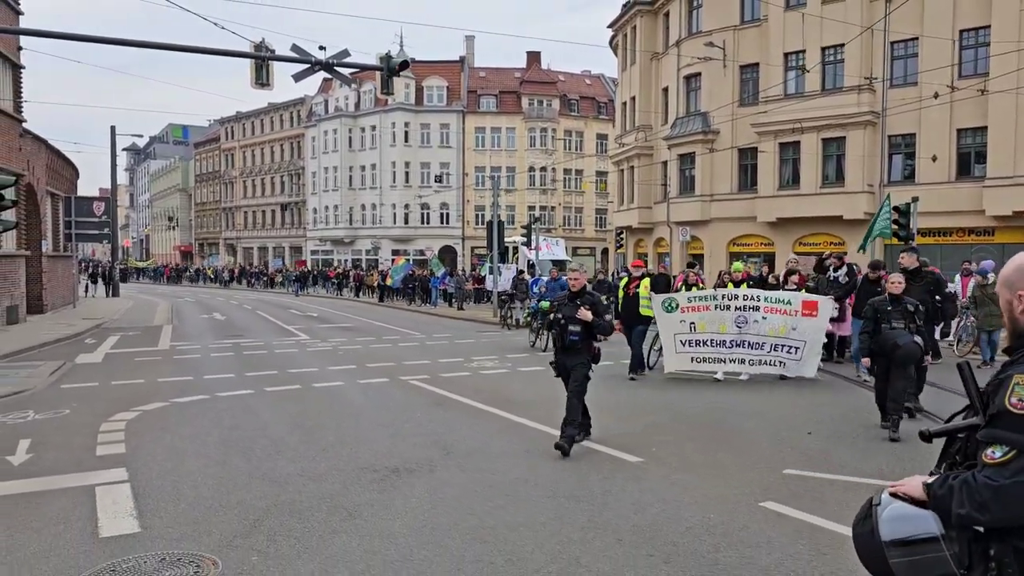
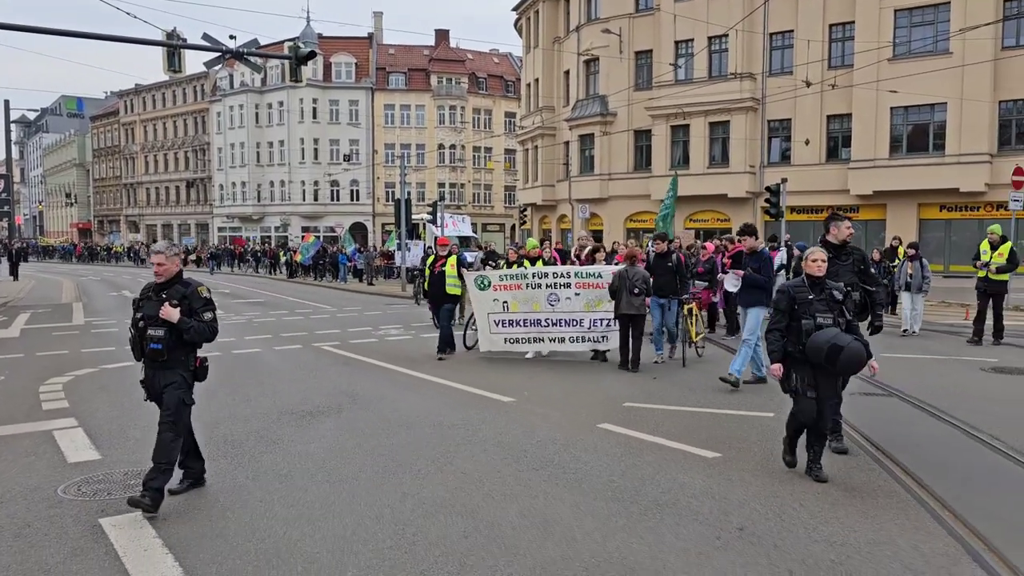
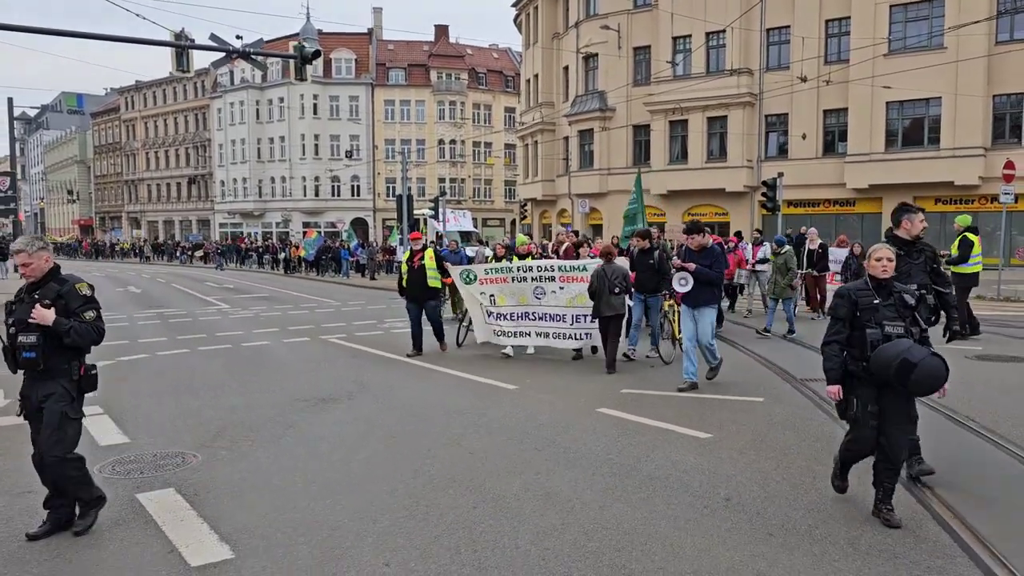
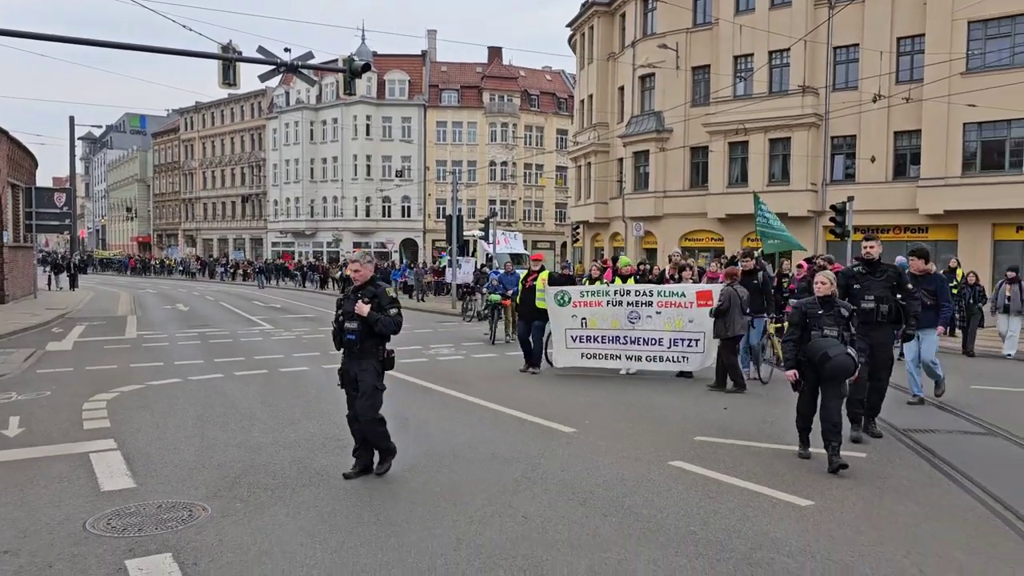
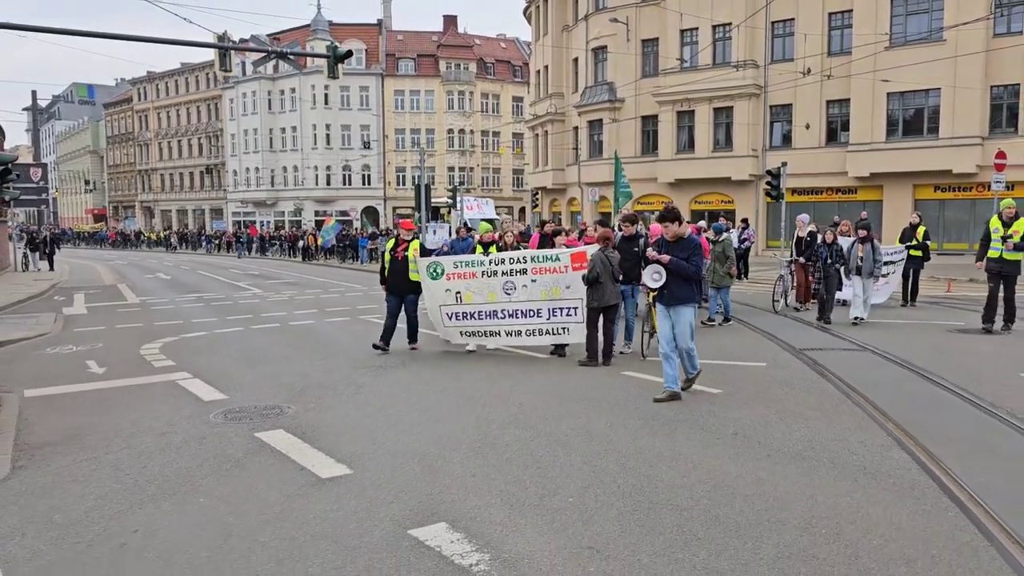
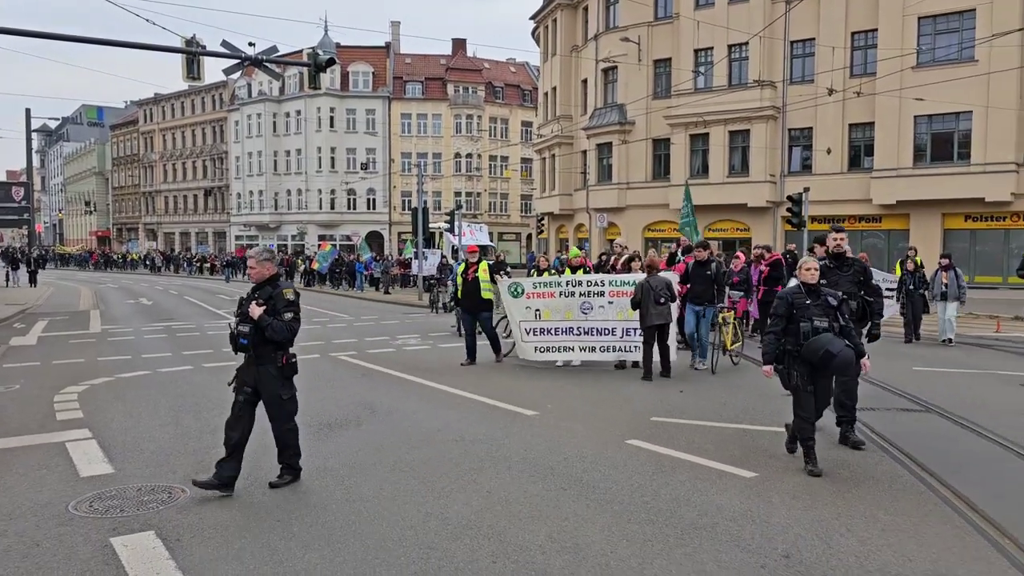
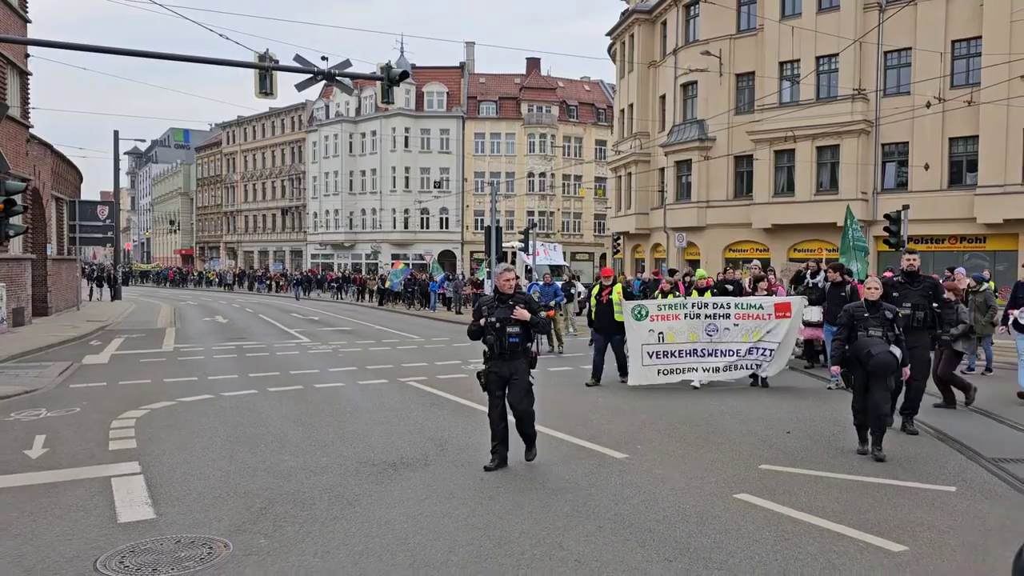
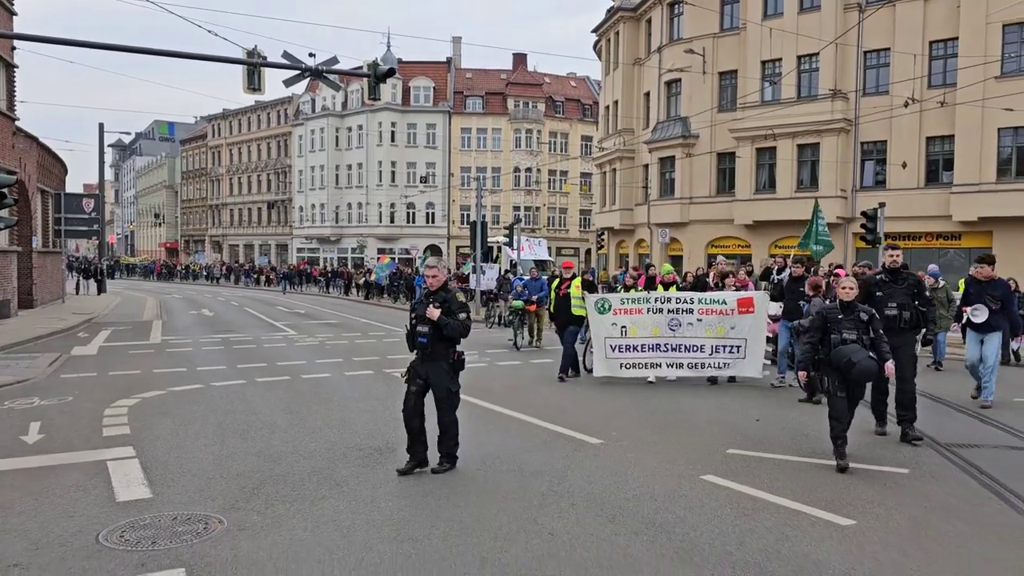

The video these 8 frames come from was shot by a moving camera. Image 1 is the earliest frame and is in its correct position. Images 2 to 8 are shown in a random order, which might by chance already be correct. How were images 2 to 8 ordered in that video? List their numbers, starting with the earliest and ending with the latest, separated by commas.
7, 8, 4, 6, 2, 3, 5
